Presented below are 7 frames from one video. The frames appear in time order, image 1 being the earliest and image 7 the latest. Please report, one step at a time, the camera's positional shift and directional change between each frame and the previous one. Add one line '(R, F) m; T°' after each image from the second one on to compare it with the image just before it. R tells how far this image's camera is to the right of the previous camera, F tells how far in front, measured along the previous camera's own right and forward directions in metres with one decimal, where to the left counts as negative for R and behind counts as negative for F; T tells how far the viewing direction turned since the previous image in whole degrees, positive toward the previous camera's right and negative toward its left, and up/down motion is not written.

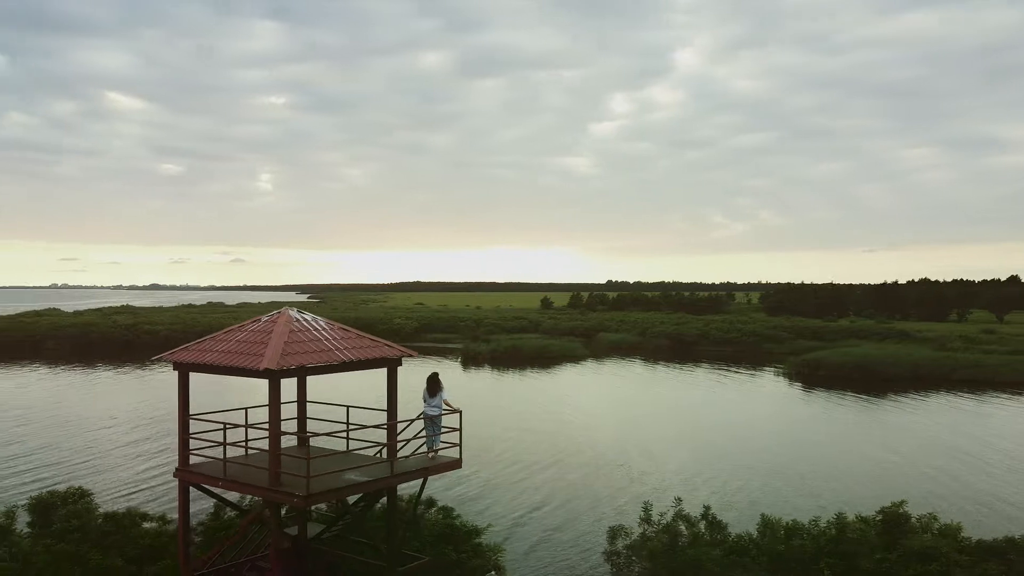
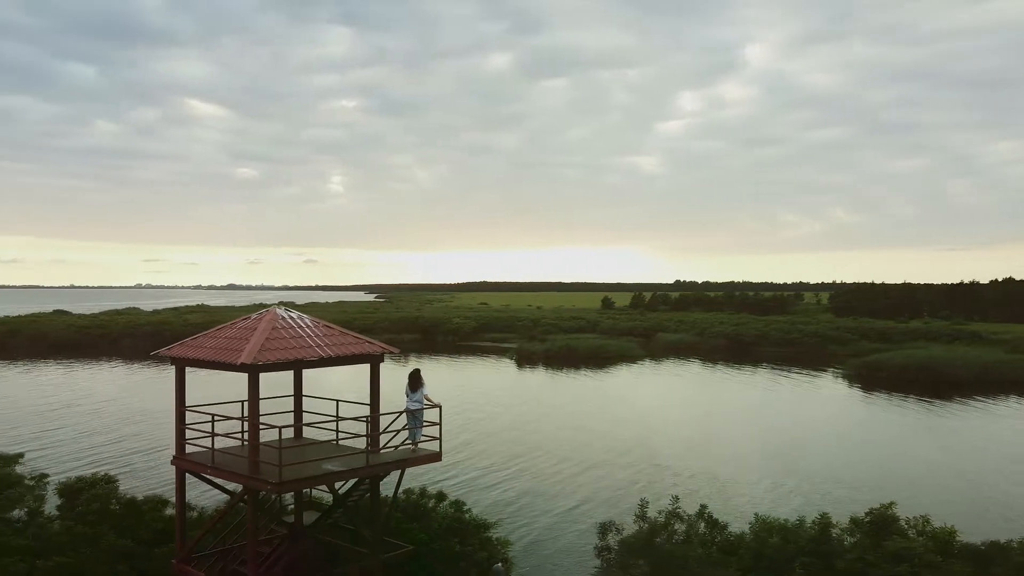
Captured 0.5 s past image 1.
(+1.3, -0.3) m; -5°
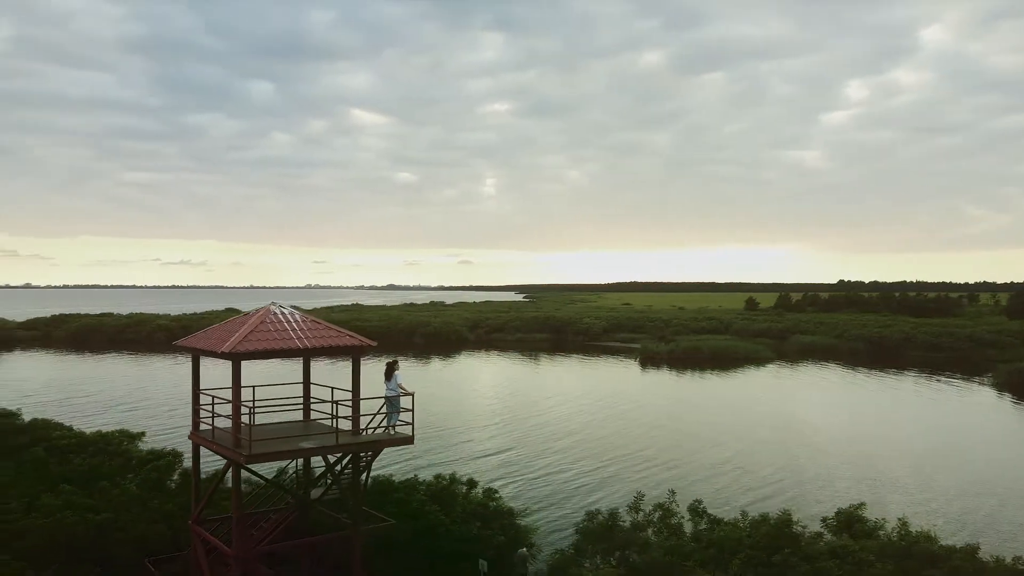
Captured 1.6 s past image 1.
(+2.9, -0.7) m; -11°
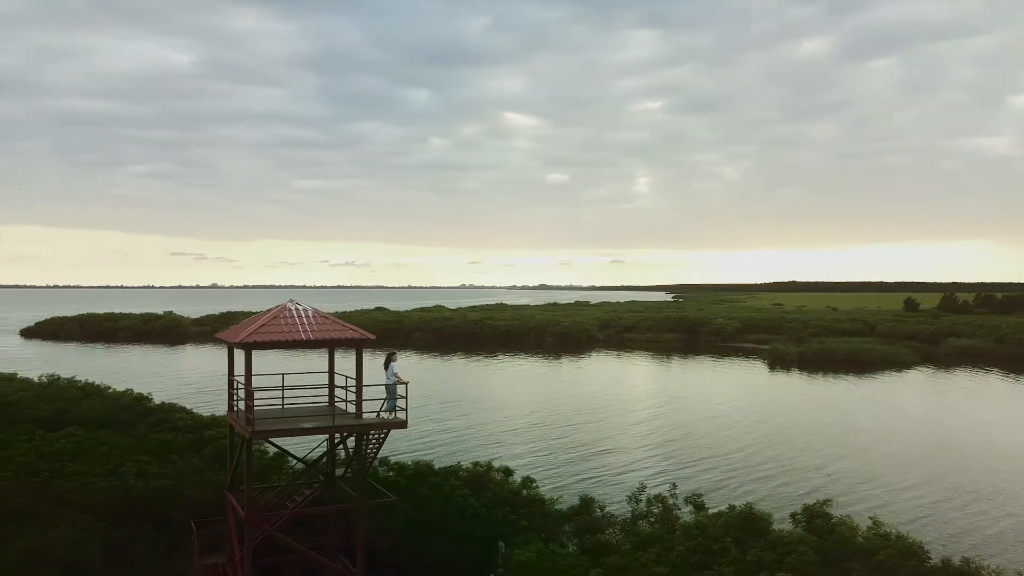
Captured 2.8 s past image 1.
(+2.9, -0.8) m; -11°
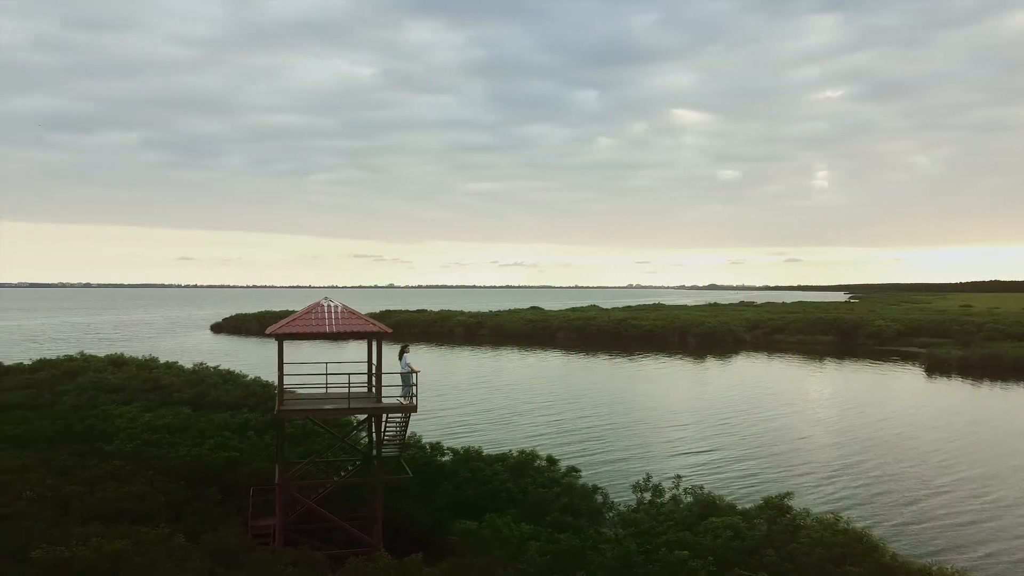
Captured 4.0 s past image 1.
(+3.2, -1.0) m; -12°
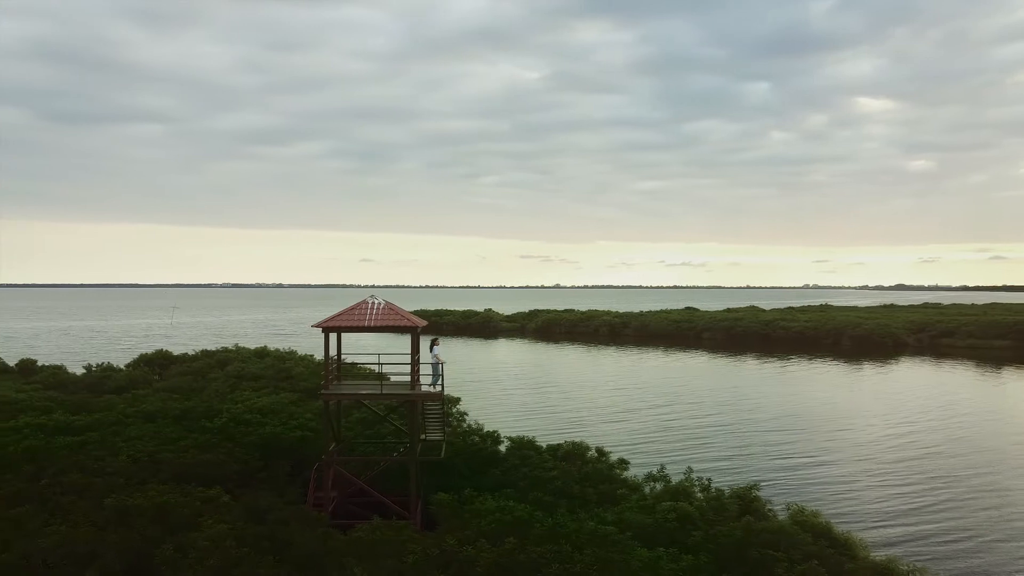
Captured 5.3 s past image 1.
(+3.2, -1.1) m; -12°
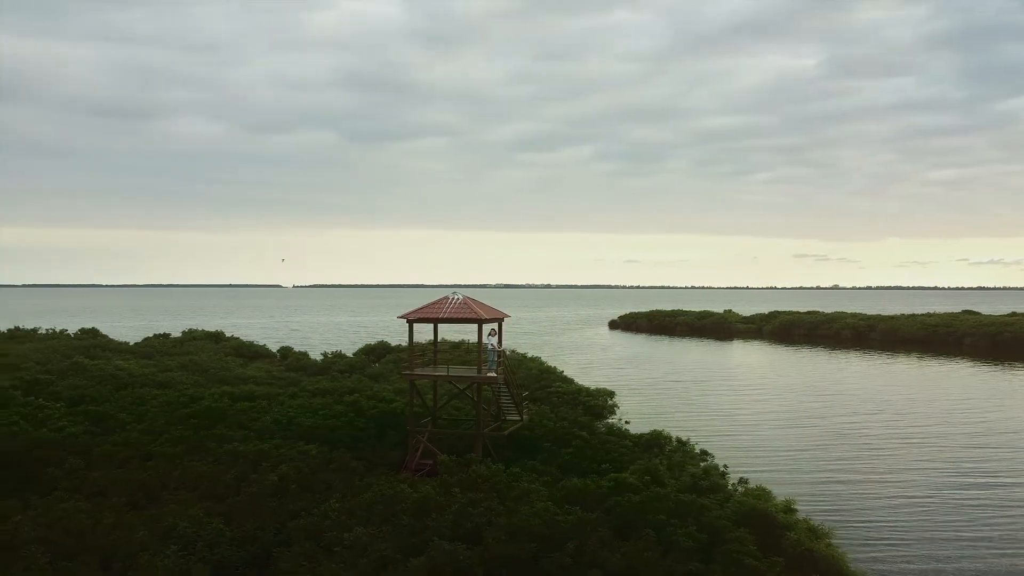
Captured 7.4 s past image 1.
(+5.2, -1.6) m; -18°
